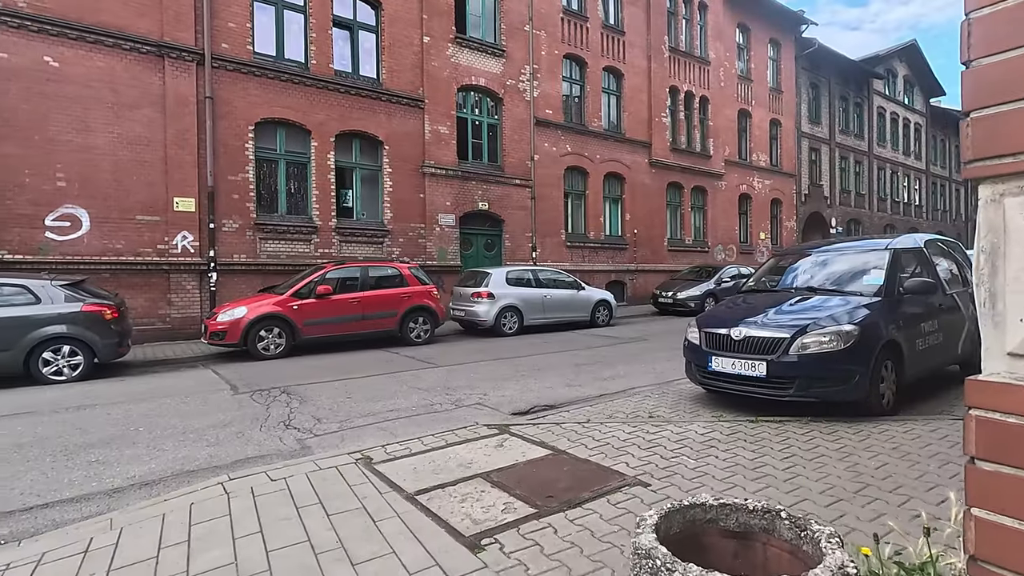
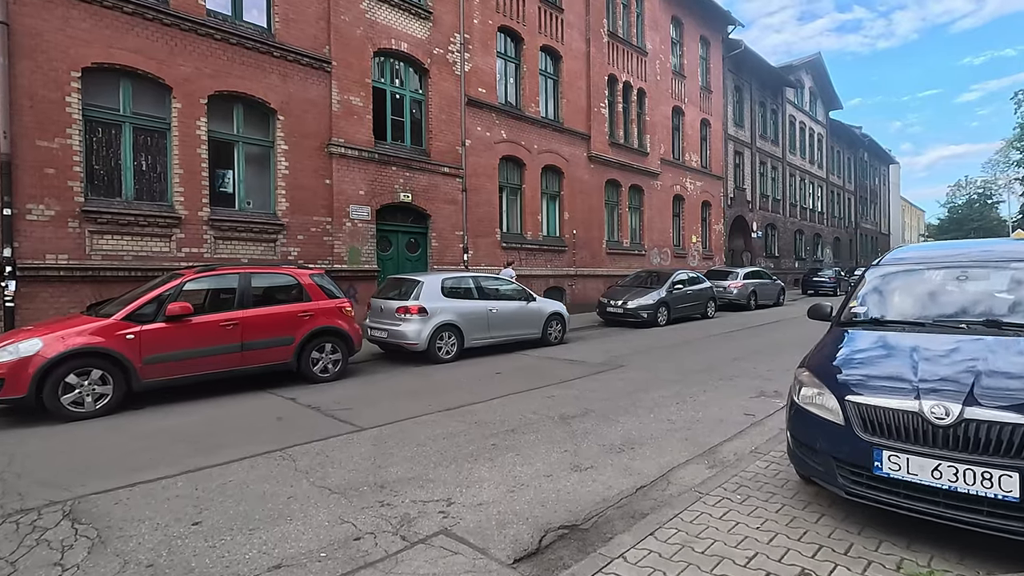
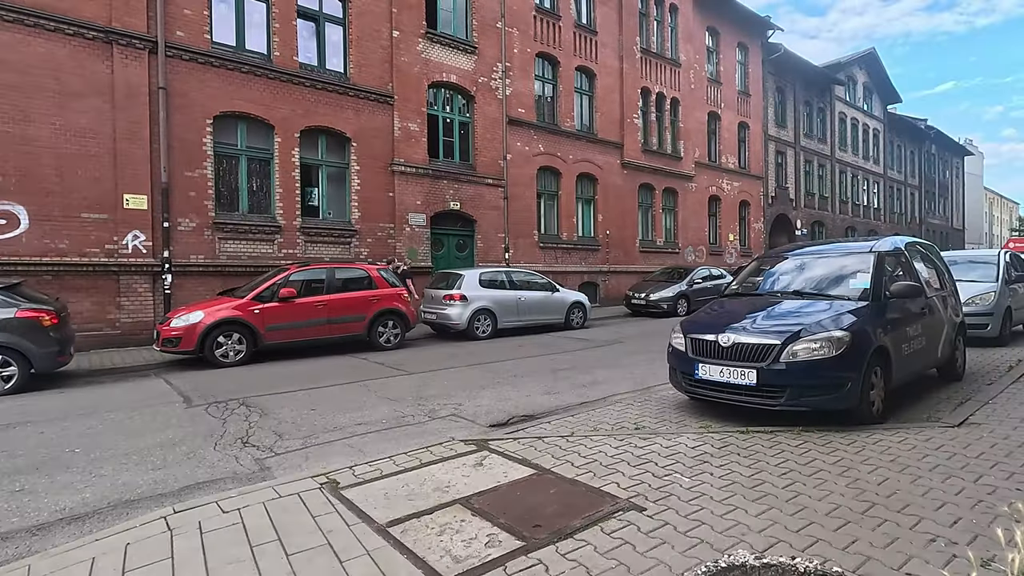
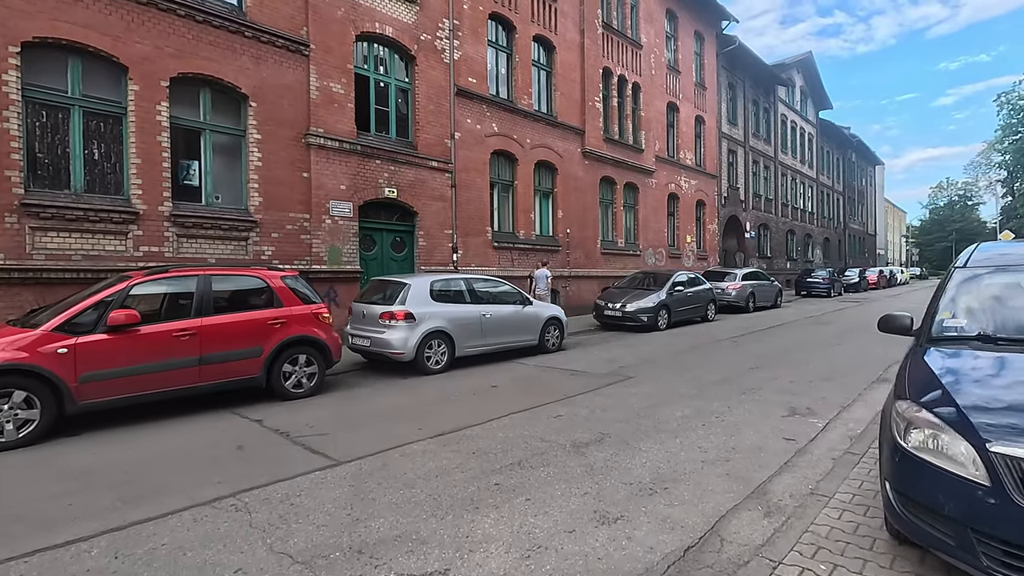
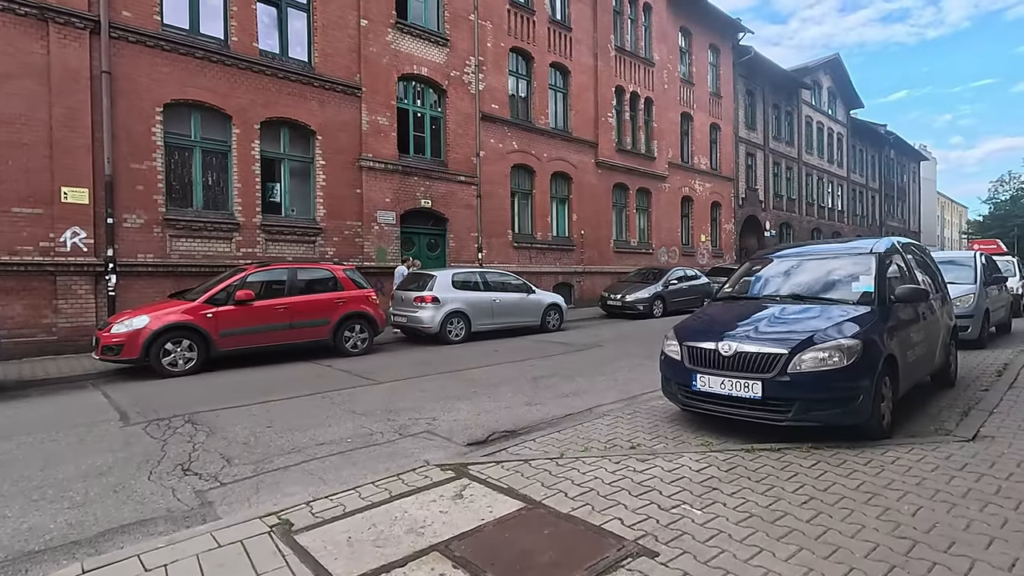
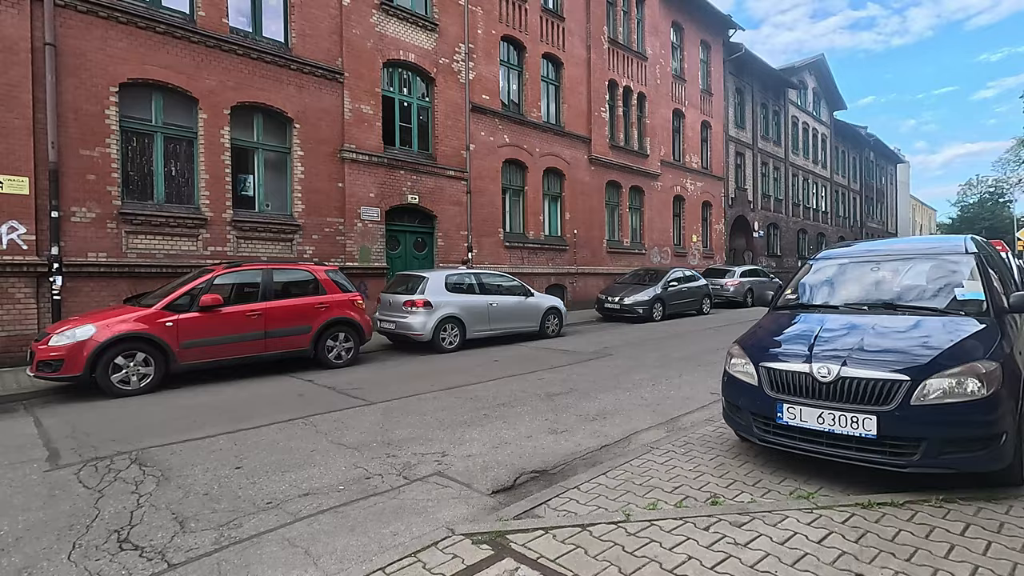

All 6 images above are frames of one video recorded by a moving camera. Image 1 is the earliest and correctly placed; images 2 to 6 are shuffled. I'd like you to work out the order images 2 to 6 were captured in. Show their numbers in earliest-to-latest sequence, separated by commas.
3, 5, 6, 2, 4
